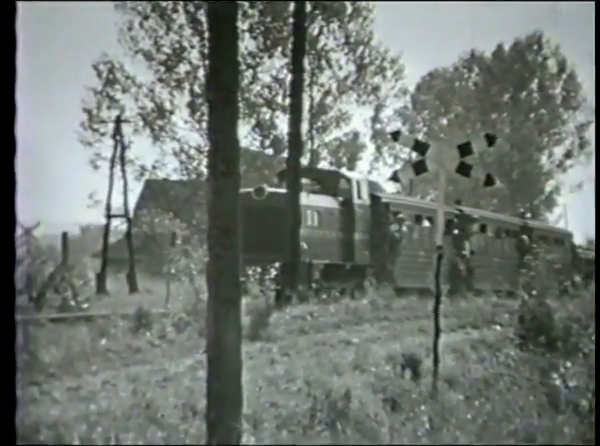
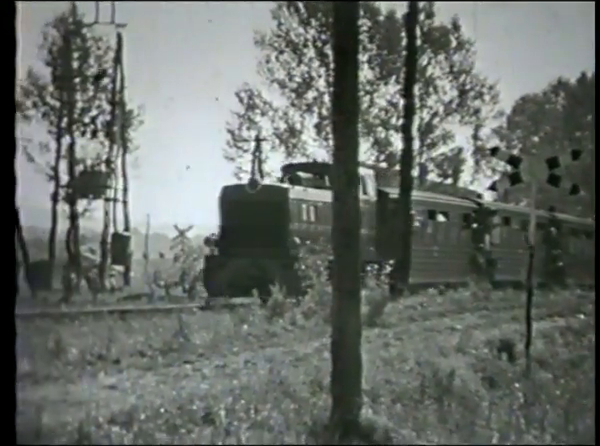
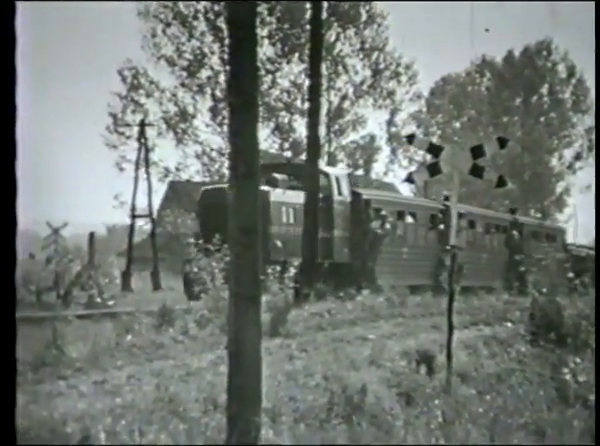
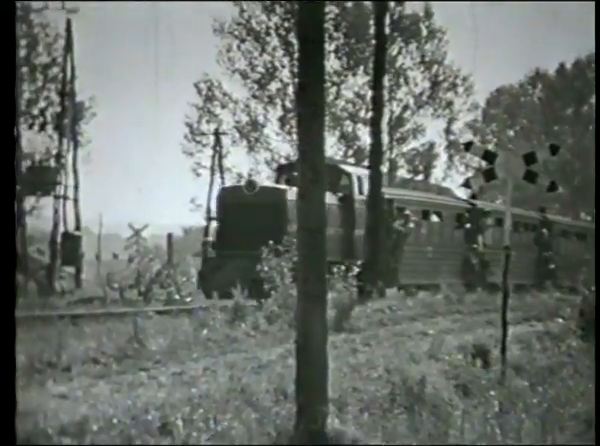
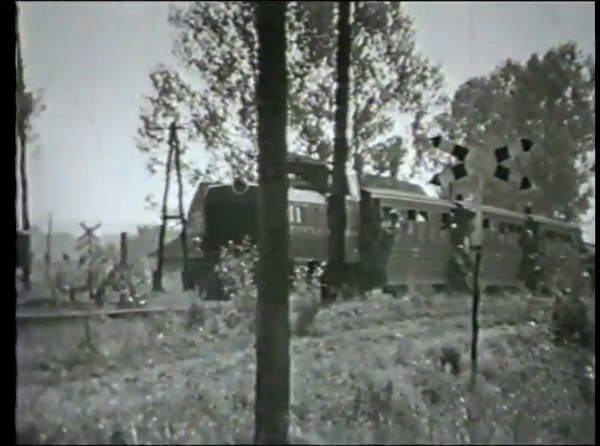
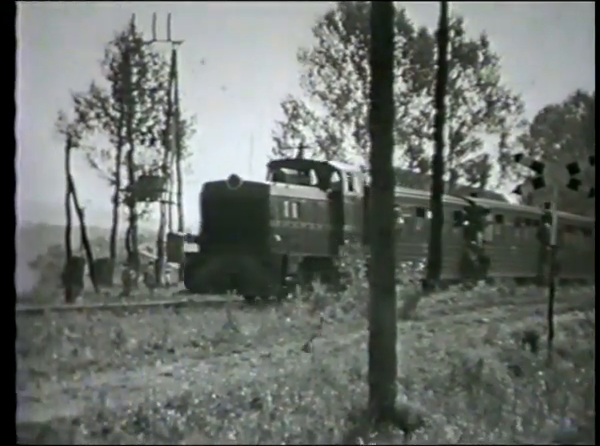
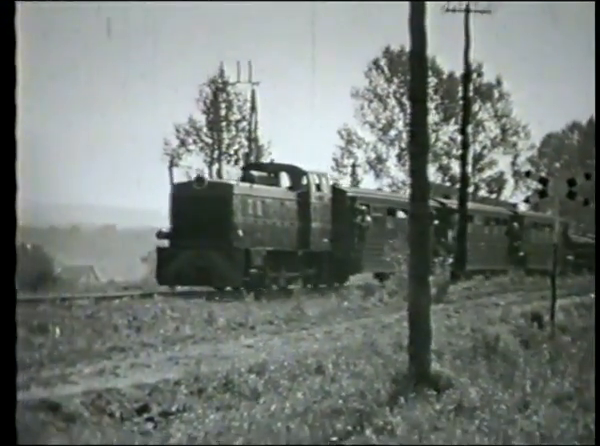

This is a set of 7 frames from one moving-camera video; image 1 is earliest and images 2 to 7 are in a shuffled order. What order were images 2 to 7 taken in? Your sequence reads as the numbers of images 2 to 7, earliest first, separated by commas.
3, 5, 4, 2, 6, 7
